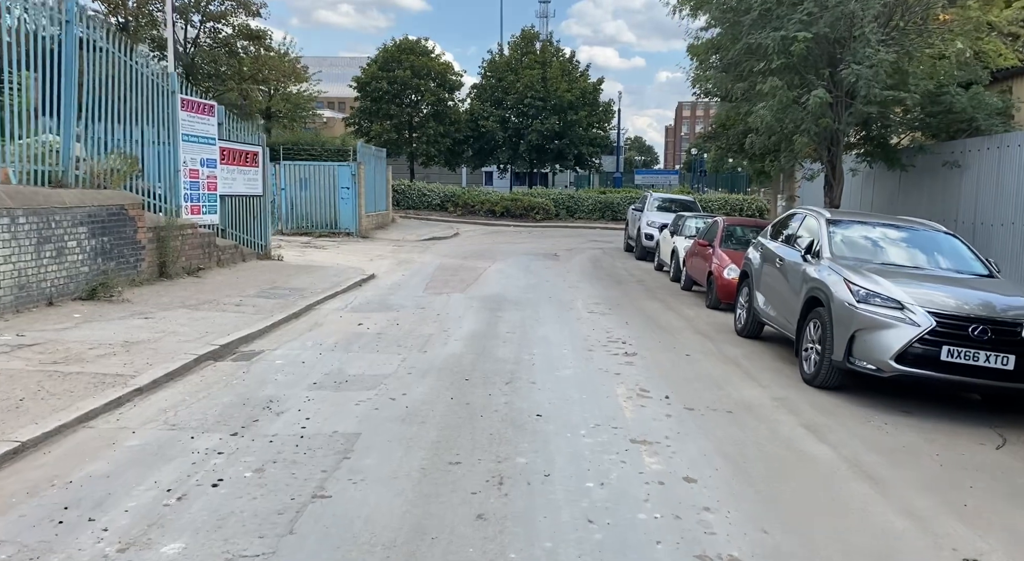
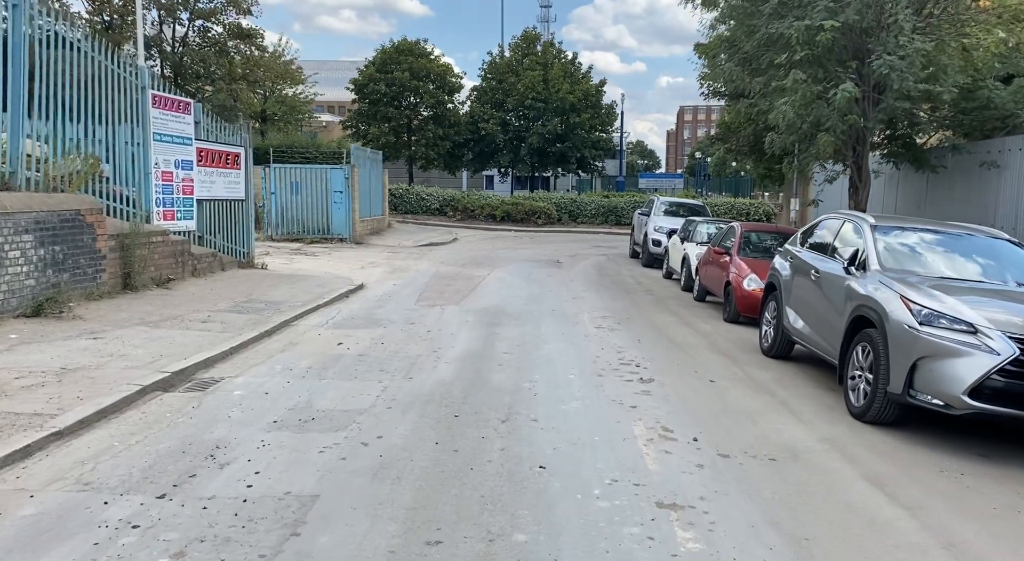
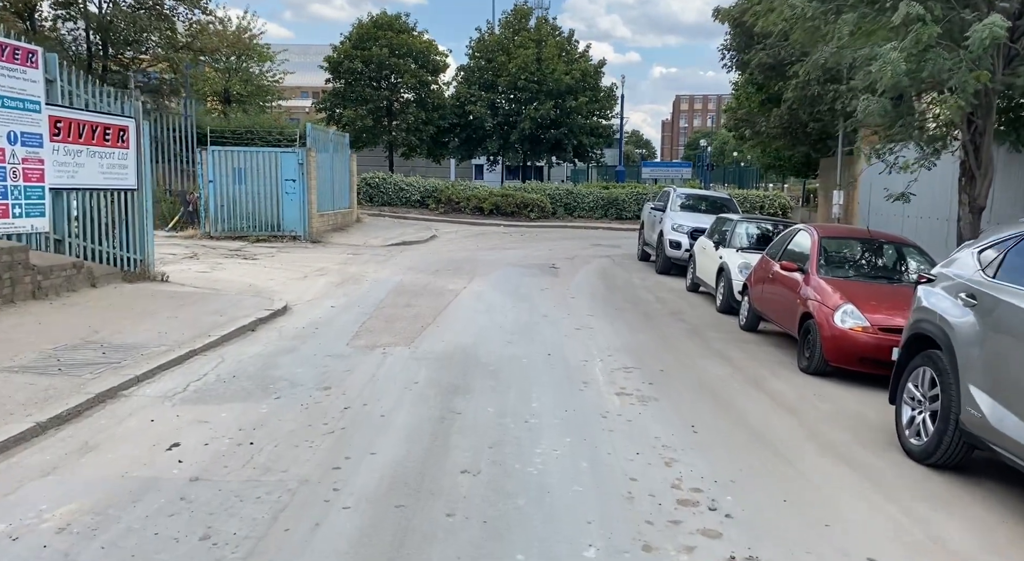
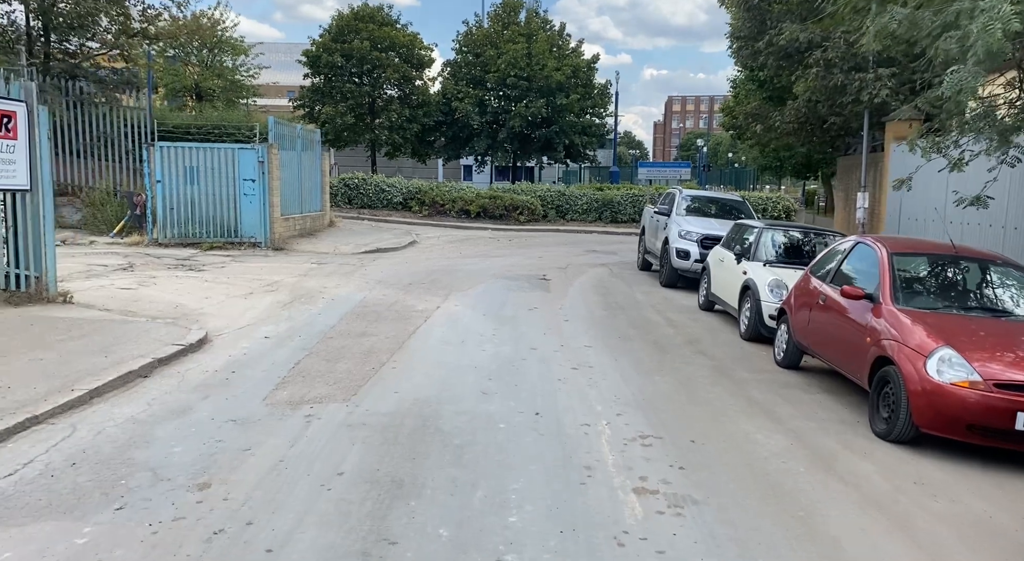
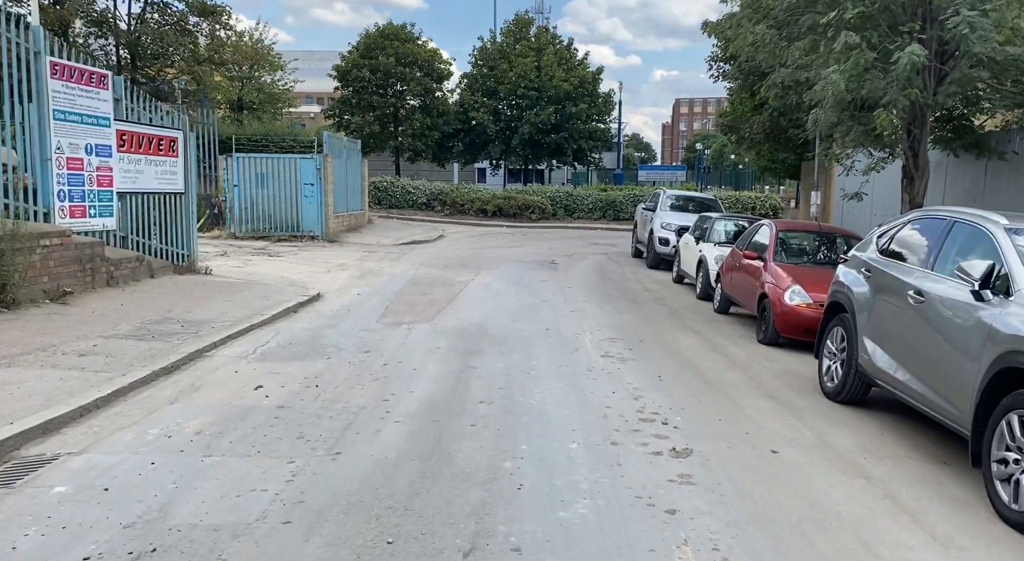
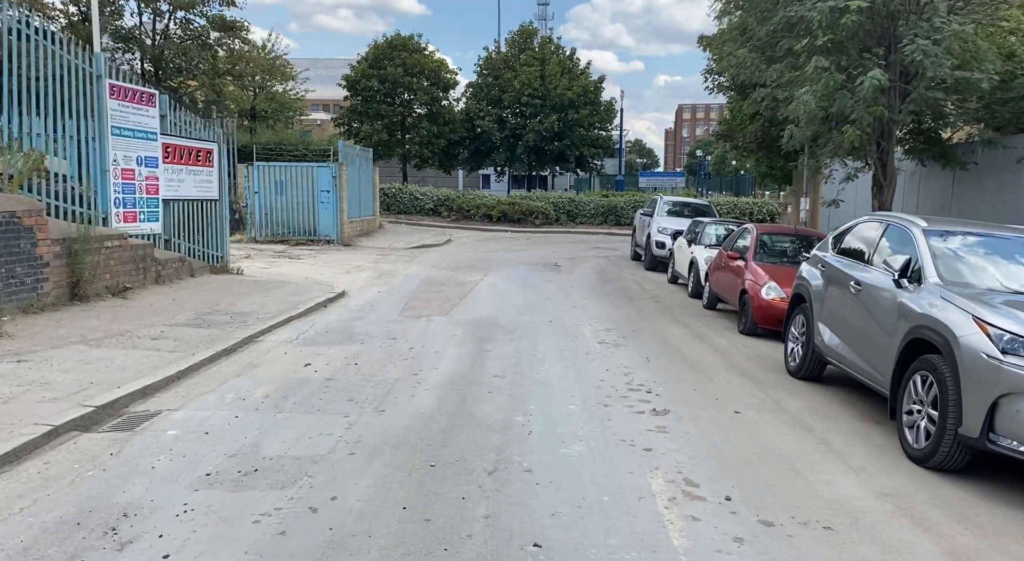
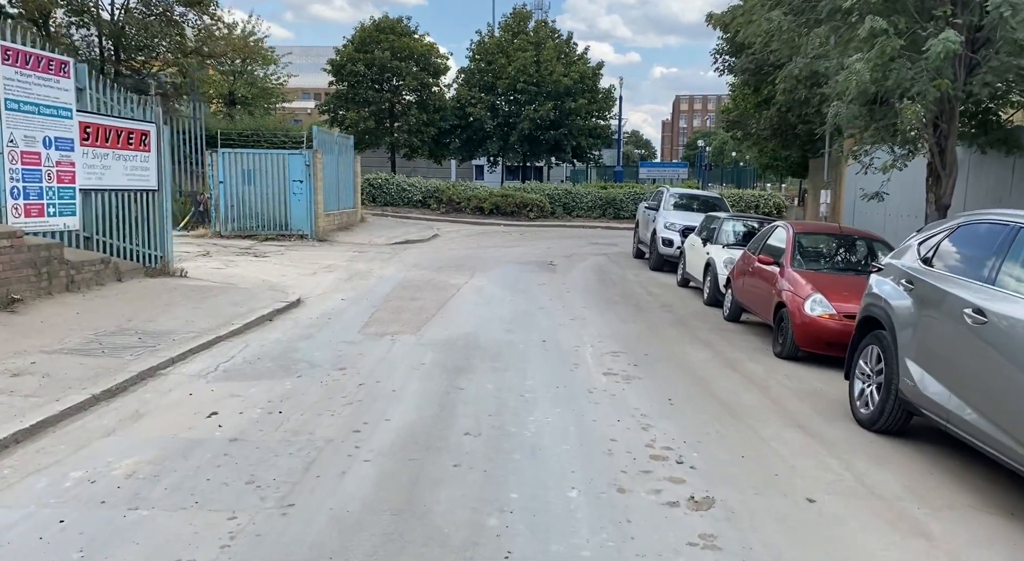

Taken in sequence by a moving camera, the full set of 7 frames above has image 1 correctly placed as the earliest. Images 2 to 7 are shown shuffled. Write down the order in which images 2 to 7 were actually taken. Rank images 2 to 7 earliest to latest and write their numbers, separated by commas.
2, 6, 5, 7, 3, 4
